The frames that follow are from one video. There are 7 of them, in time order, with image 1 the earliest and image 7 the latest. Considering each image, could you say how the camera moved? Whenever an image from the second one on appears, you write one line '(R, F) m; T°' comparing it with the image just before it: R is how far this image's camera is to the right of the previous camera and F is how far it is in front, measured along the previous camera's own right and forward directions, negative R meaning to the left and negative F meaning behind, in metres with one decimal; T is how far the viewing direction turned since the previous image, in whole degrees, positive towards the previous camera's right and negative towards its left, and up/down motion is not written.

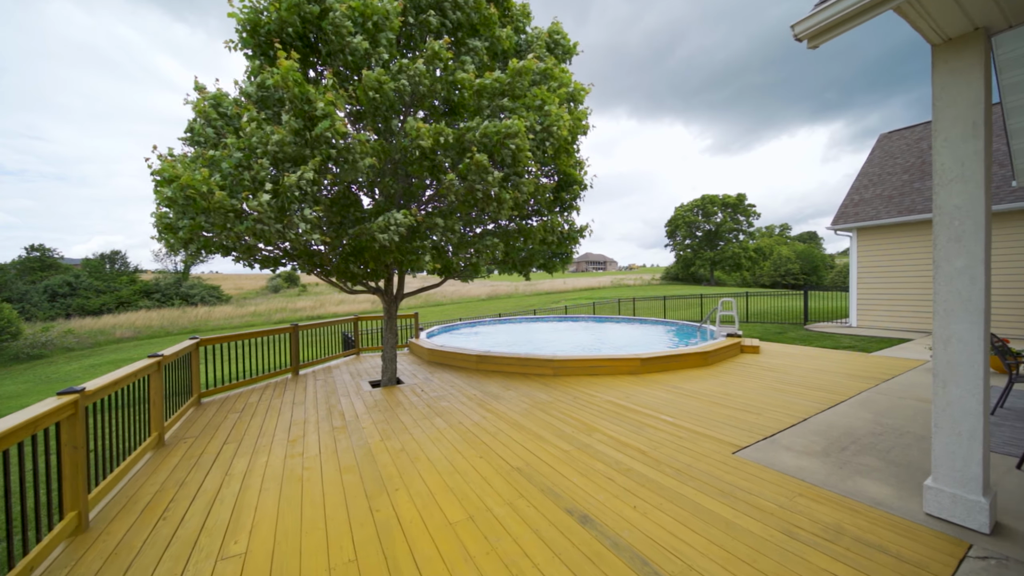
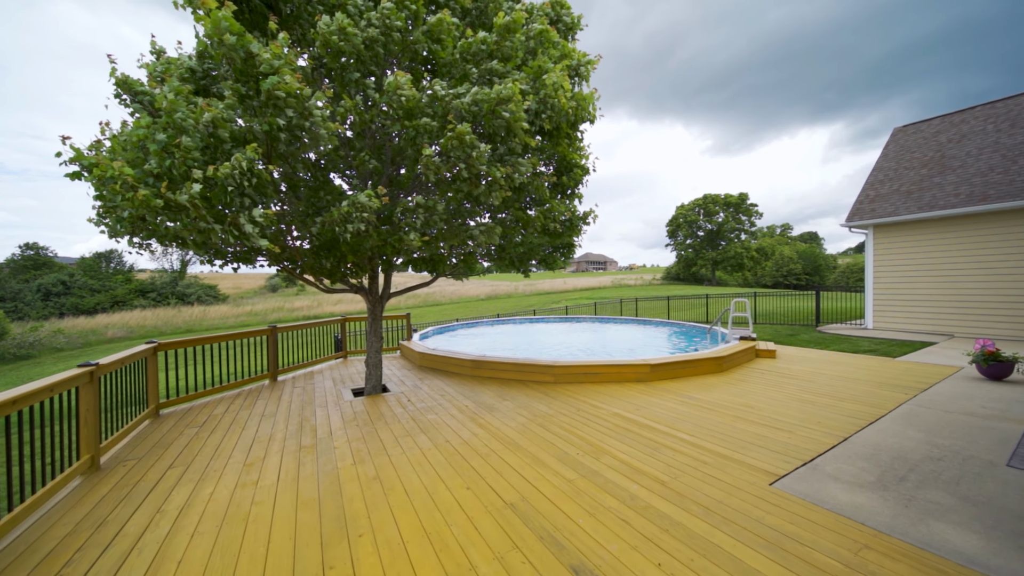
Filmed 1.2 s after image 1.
(+0.1, +0.5) m; 0°
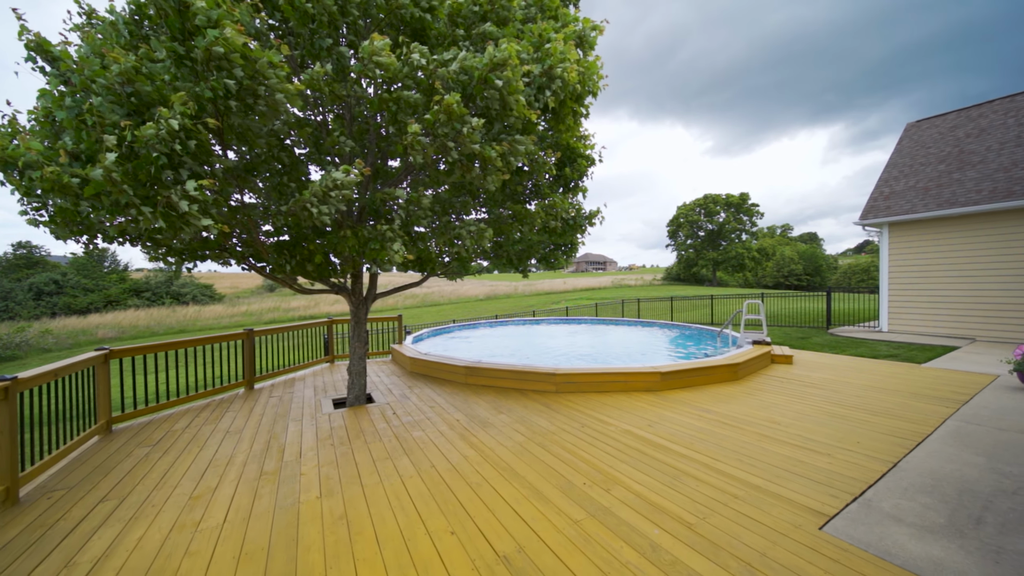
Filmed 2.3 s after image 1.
(0.0, +0.5) m; 0°
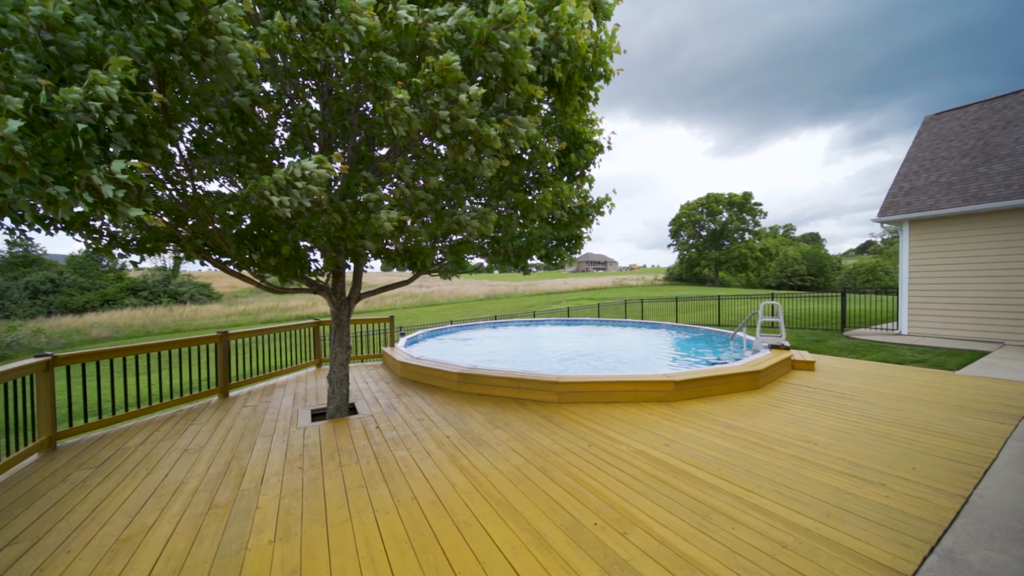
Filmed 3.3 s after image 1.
(0.0, +0.5) m; 0°
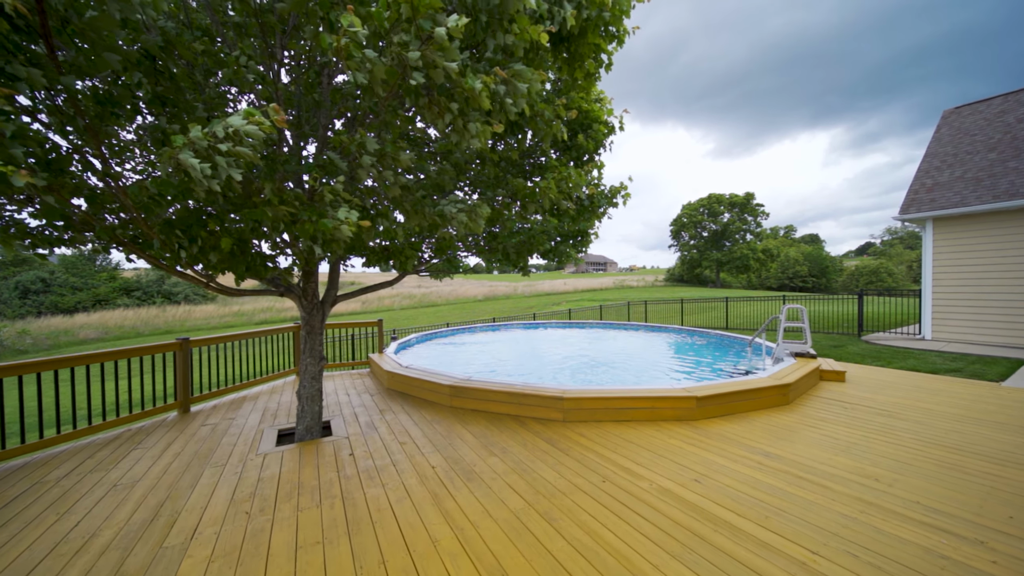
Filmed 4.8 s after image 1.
(0.0, +0.6) m; 0°
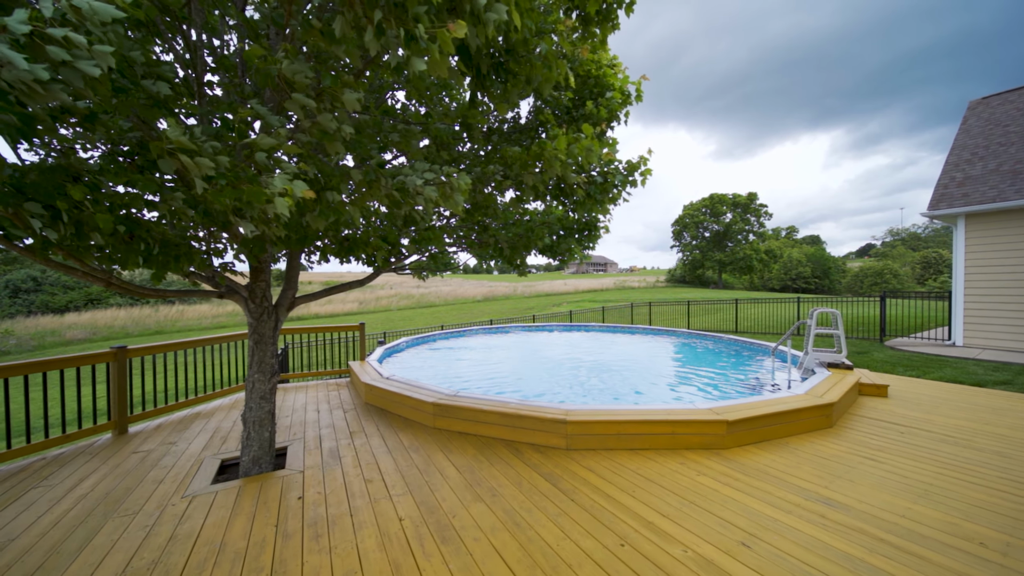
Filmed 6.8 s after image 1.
(+0.1, +0.7) m; 0°
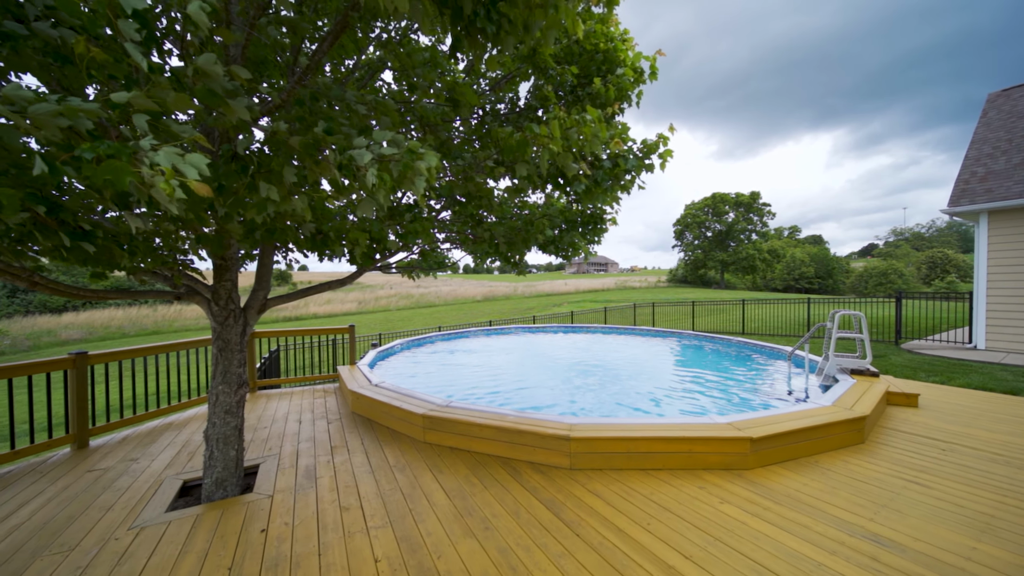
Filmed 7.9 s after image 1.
(0.0, +0.4) m; 0°
